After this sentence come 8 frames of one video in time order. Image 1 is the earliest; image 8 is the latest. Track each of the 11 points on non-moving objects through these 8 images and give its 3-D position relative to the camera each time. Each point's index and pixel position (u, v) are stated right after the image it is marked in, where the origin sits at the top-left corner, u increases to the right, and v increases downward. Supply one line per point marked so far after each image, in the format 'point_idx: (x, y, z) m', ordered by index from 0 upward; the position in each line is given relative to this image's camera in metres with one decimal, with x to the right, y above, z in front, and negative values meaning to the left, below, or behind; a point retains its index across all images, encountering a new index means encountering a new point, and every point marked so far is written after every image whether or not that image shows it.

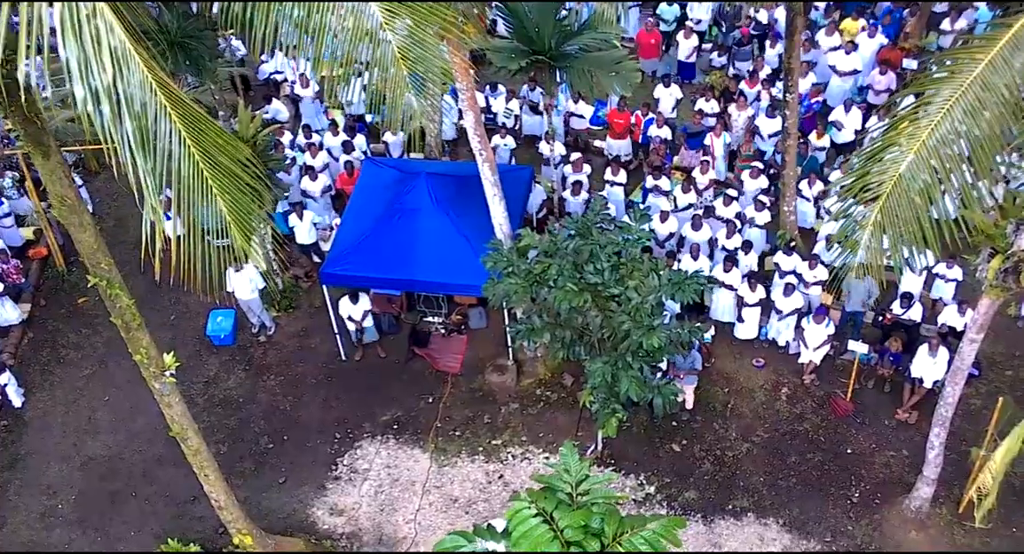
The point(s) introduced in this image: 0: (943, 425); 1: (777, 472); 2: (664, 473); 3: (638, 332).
0: (+3.0, -1.0, +8.0) m
1: (+2.1, -1.5, +8.8) m
2: (+1.2, -1.5, +8.9) m
3: (+0.9, -0.4, +7.8) m
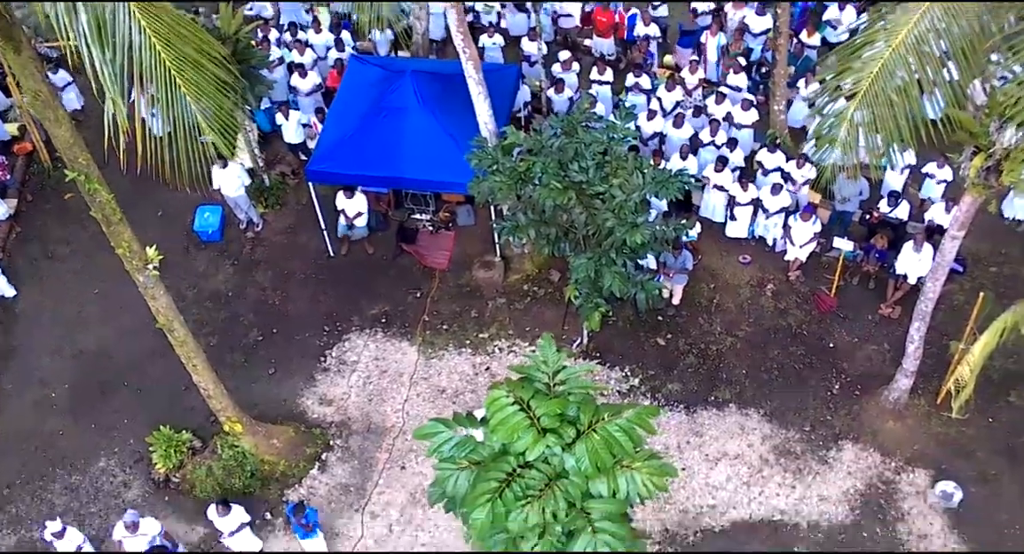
0: (+2.9, -0.3, +8.1) m
1: (+2.0, -0.7, +9.0) m
2: (+1.1, -0.7, +9.0) m
3: (+0.8, +0.4, +7.9) m
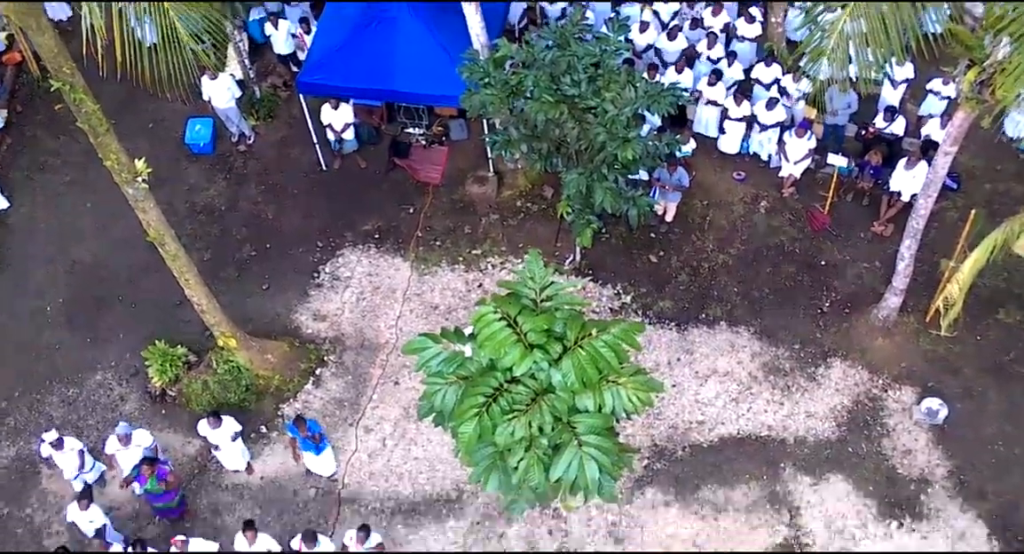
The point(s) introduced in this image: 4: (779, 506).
0: (+2.9, +0.3, +8.1) m
1: (+1.9, 0.0, +9.0) m
2: (+1.0, -0.1, +9.0) m
3: (+0.7, +0.9, +7.8) m
4: (+1.8, -1.5, +7.6) m
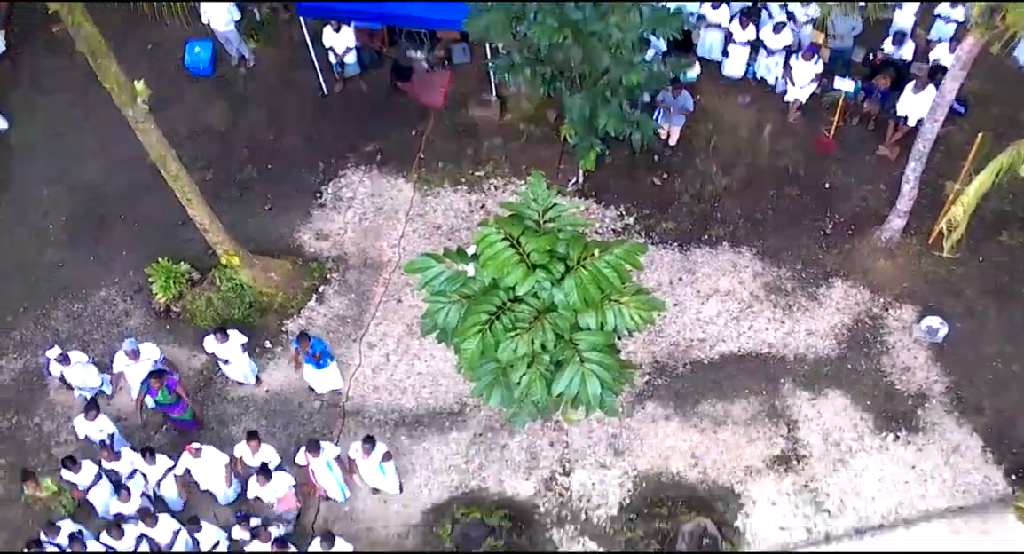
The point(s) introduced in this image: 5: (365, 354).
0: (+2.9, +0.9, +8.0) m
1: (+1.9, +0.6, +9.0) m
2: (+1.1, +0.6, +9.0) m
3: (+0.7, +1.5, +7.8) m
4: (+1.8, -1.0, +7.7) m
5: (-1.1, -0.6, +8.1) m
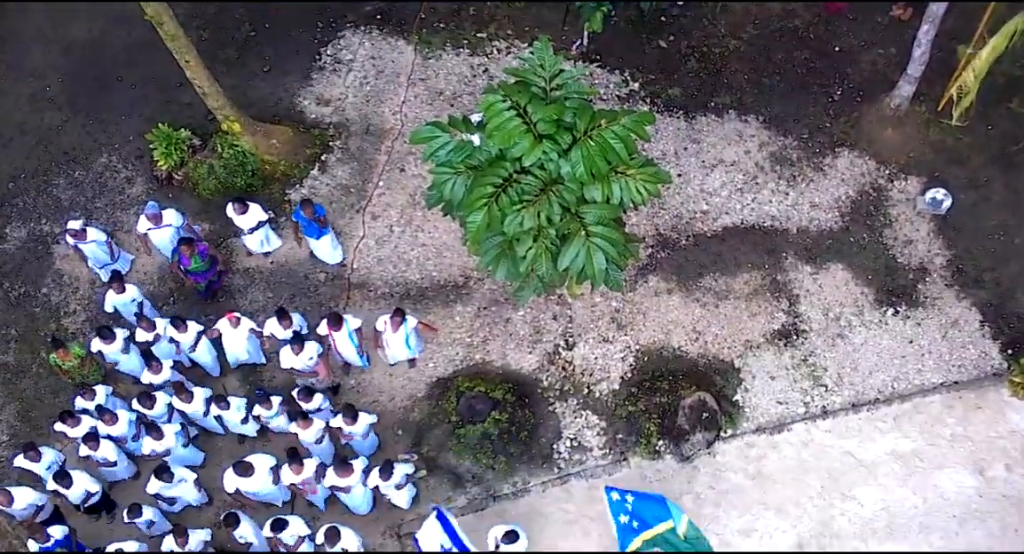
0: (+2.9, +1.8, +7.9) m
1: (+2.0, +1.6, +8.8) m
2: (+1.1, +1.6, +8.9) m
3: (+0.8, +2.4, +7.5) m
4: (+1.9, -0.1, +7.8) m
5: (-1.0, +0.4, +8.1) m
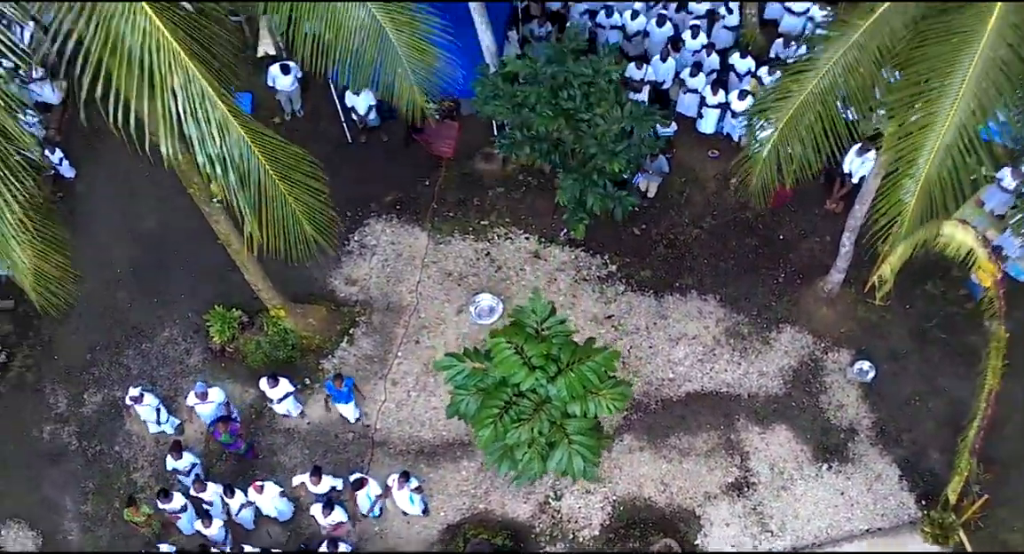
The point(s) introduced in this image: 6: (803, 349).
0: (+2.9, +0.4, +9.6) m
1: (+1.9, +0.2, +10.5) m
2: (+1.1, +0.2, +10.6) m
3: (+0.8, +1.0, +9.3) m
4: (+1.8, -1.4, +9.4) m
5: (-1.1, -1.0, +9.6) m
6: (+2.6, -0.6, +9.9) m
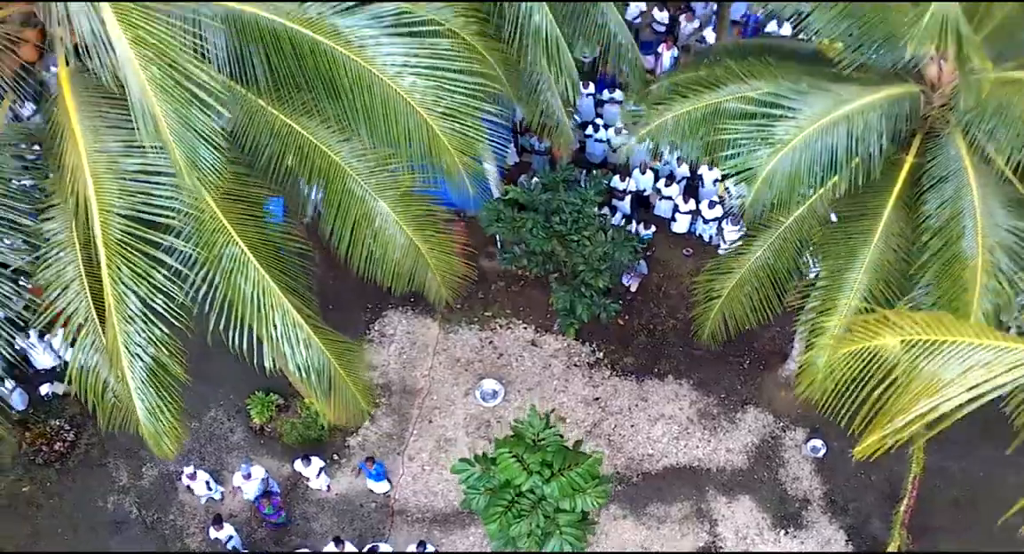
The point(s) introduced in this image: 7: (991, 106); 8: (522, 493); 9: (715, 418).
0: (+2.9, -0.5, +11.1) m
1: (+1.9, -0.7, +12.1) m
2: (+1.1, -0.7, +12.1) m
3: (+0.8, +0.1, +10.8) m
4: (+1.8, -2.3, +10.9) m
5: (-1.0, -1.9, +11.2) m
6: (+2.6, -1.5, +11.5) m
7: (+2.5, +0.9, +6.0) m
8: (+0.1, -1.6, +9.2) m
9: (+2.1, -1.5, +11.5) m
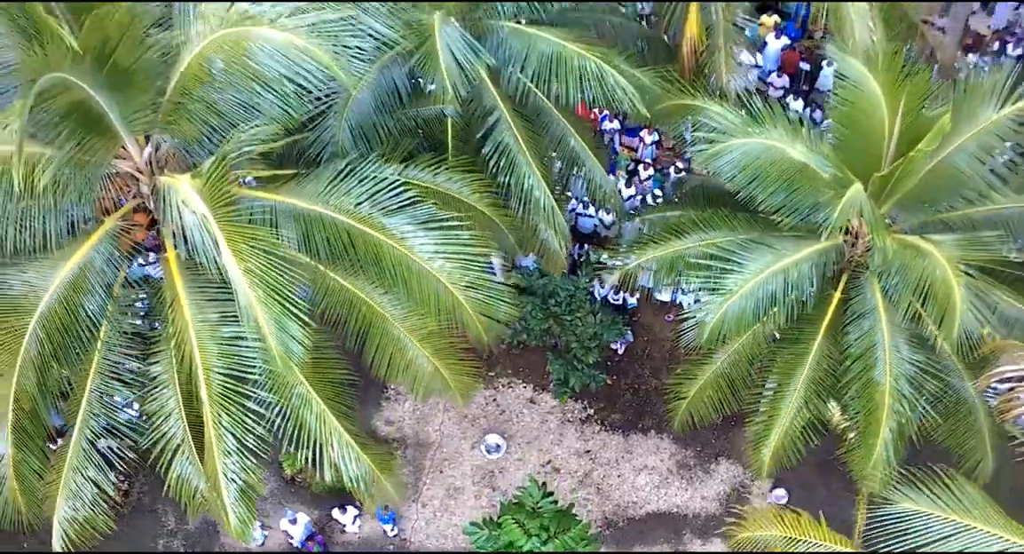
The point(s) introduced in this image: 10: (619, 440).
0: (+2.9, -1.3, +12.7) m
1: (+2.0, -1.5, +13.7) m
2: (+1.1, -1.5, +13.7) m
3: (+0.8, -0.7, +12.4) m
4: (+1.9, -3.1, +12.5) m
5: (-1.0, -2.7, +12.8) m
6: (+2.6, -2.3, +13.0) m
7: (+2.6, +0.1, +7.5) m
8: (+0.1, -2.4, +10.8) m
9: (+2.1, -2.2, +13.1) m
10: (+1.3, -1.9, +13.4) m
